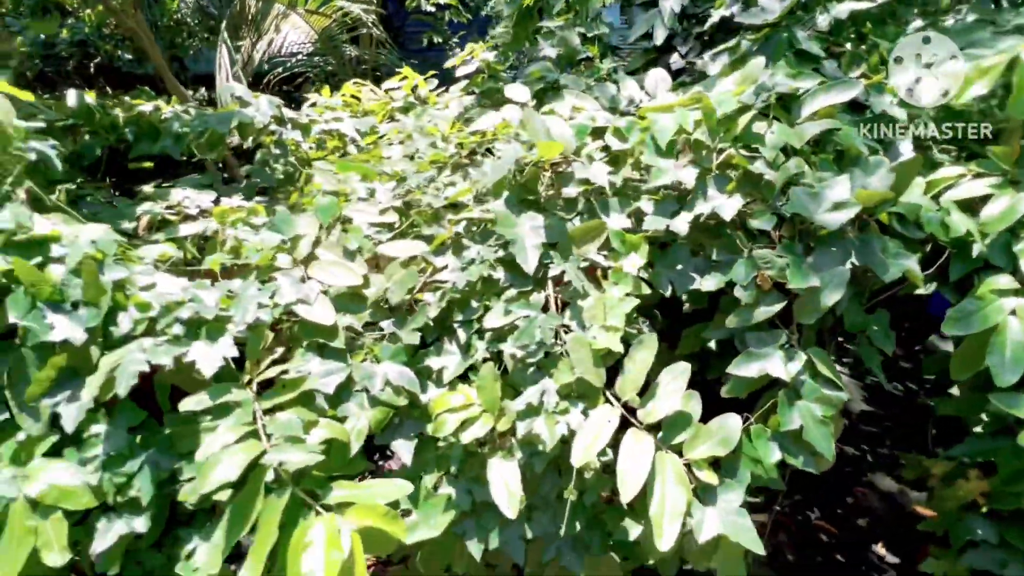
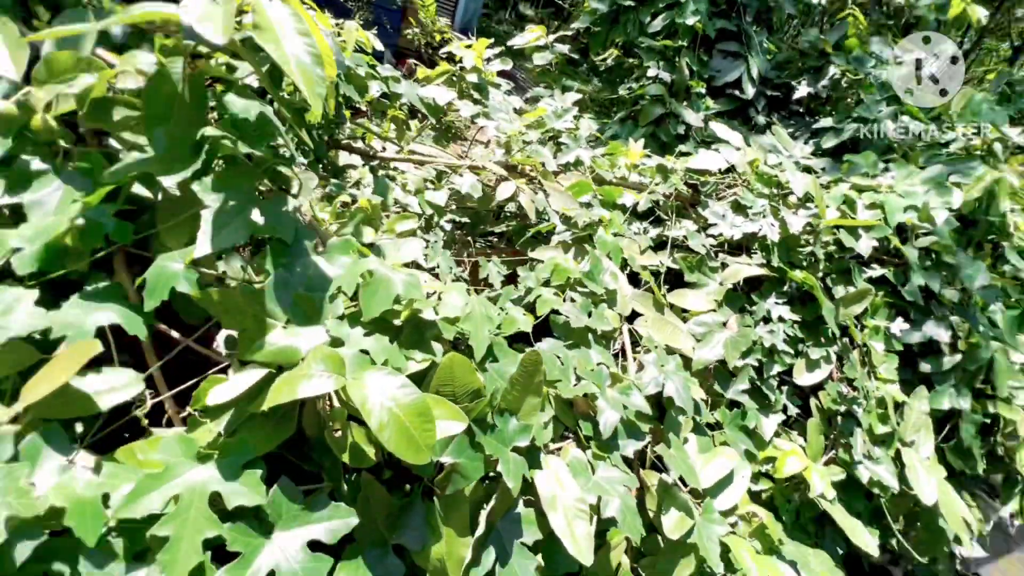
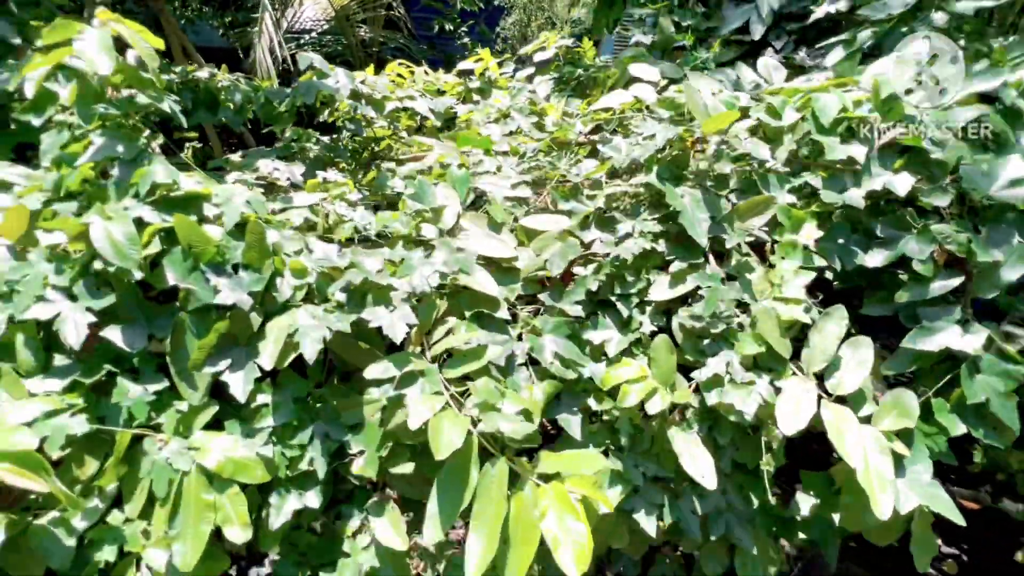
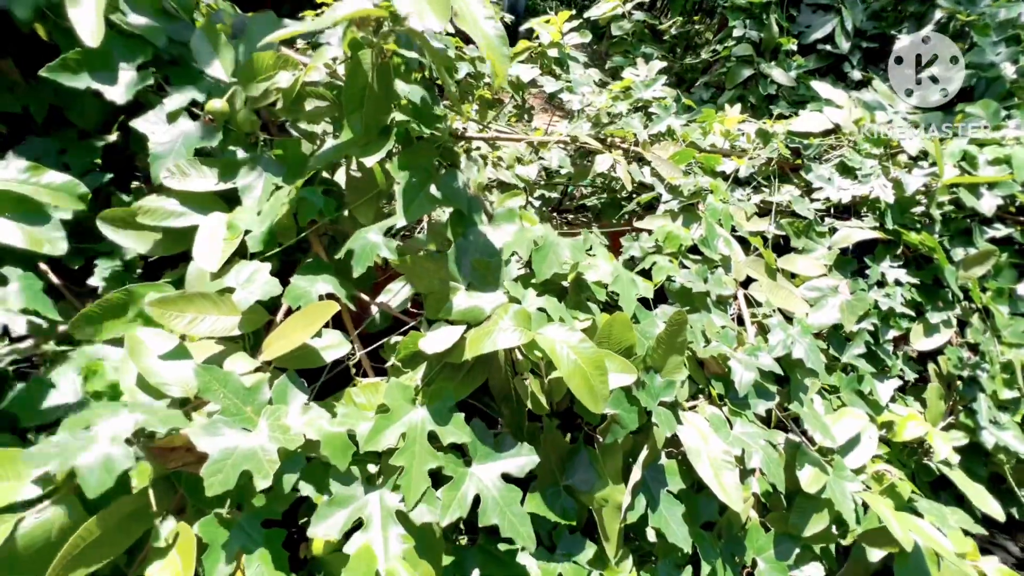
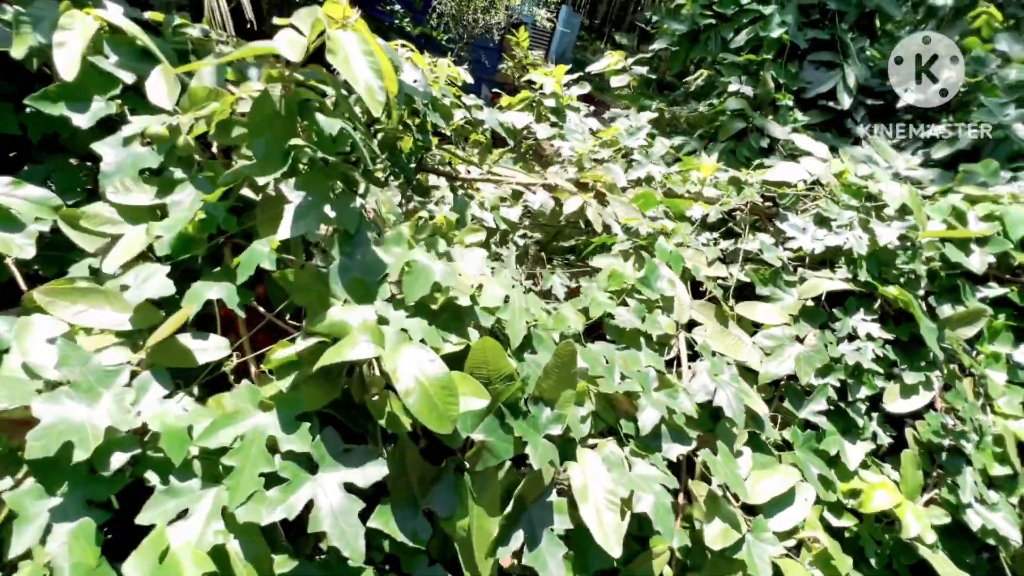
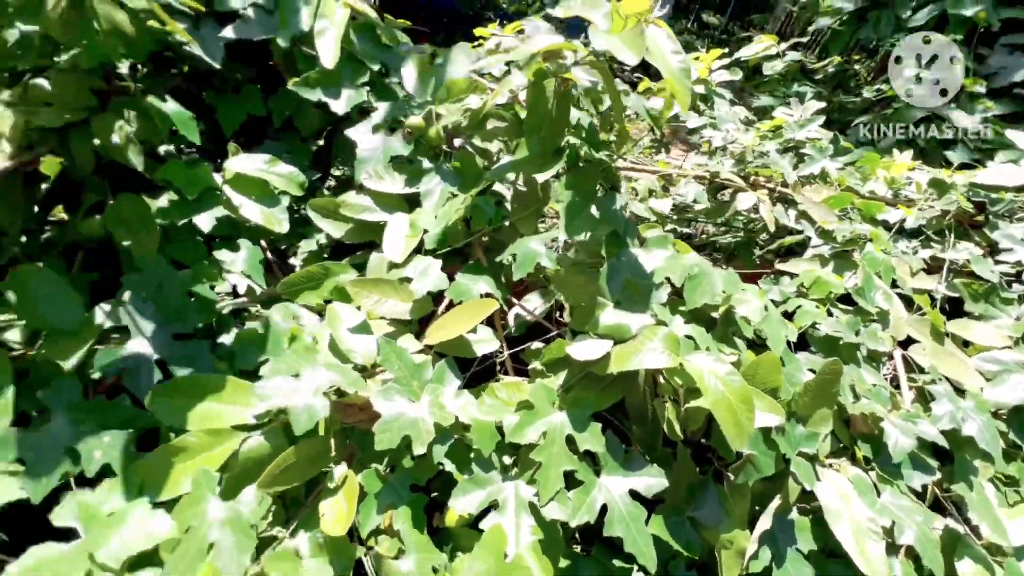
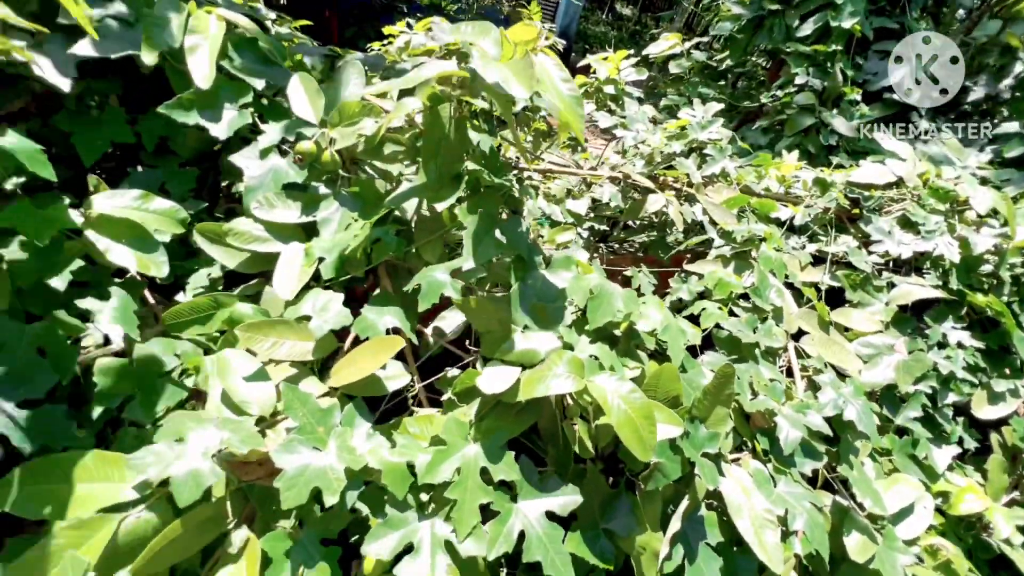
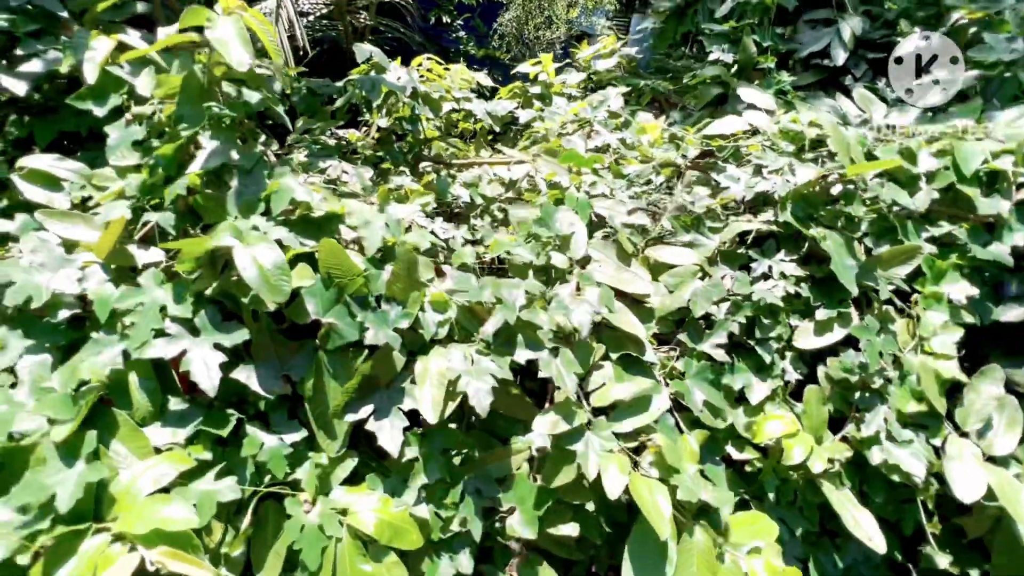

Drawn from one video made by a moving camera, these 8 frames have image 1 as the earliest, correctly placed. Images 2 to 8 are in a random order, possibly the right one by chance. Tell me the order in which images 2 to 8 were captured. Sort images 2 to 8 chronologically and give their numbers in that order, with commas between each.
3, 8, 5, 2, 7, 4, 6
